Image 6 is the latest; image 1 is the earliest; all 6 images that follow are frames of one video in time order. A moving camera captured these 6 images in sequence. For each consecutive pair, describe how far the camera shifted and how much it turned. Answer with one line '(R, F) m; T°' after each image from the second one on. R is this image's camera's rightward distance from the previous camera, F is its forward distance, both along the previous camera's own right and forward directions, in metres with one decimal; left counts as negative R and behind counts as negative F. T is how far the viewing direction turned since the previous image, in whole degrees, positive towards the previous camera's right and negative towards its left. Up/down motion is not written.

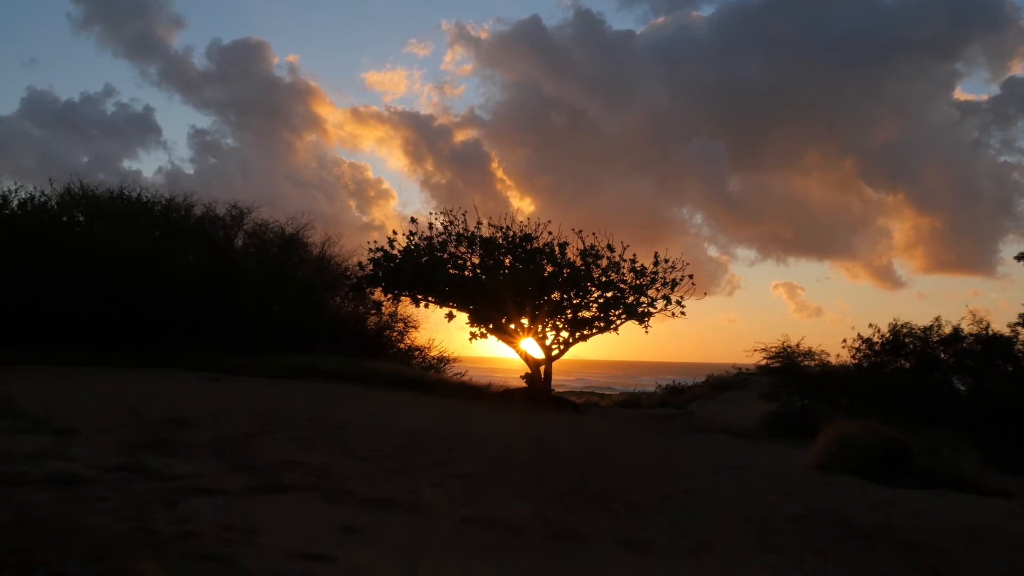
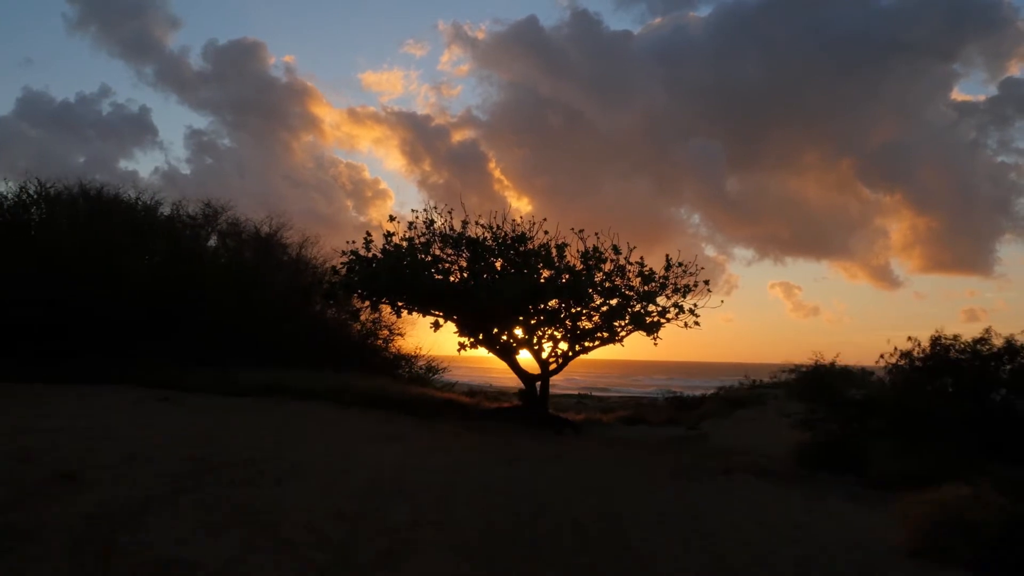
(-0.3, +1.2) m; 0°
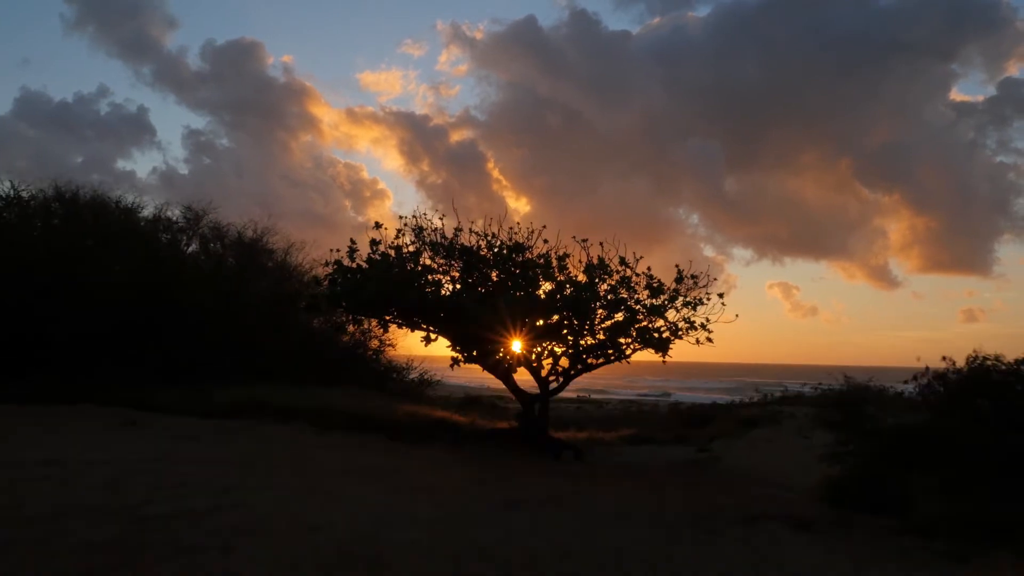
(0.0, +1.2) m; 0°
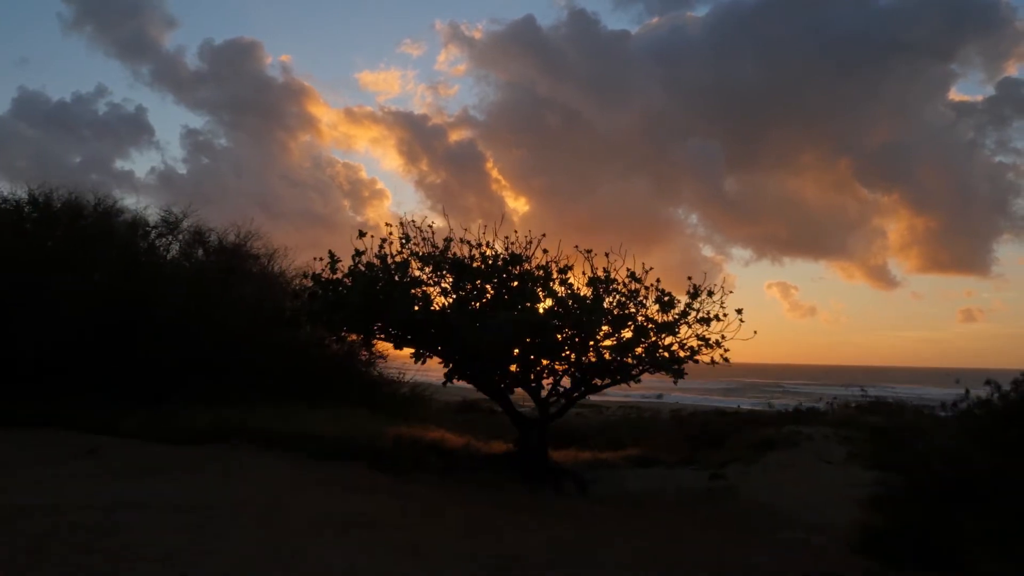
(0.0, +1.2) m; 0°
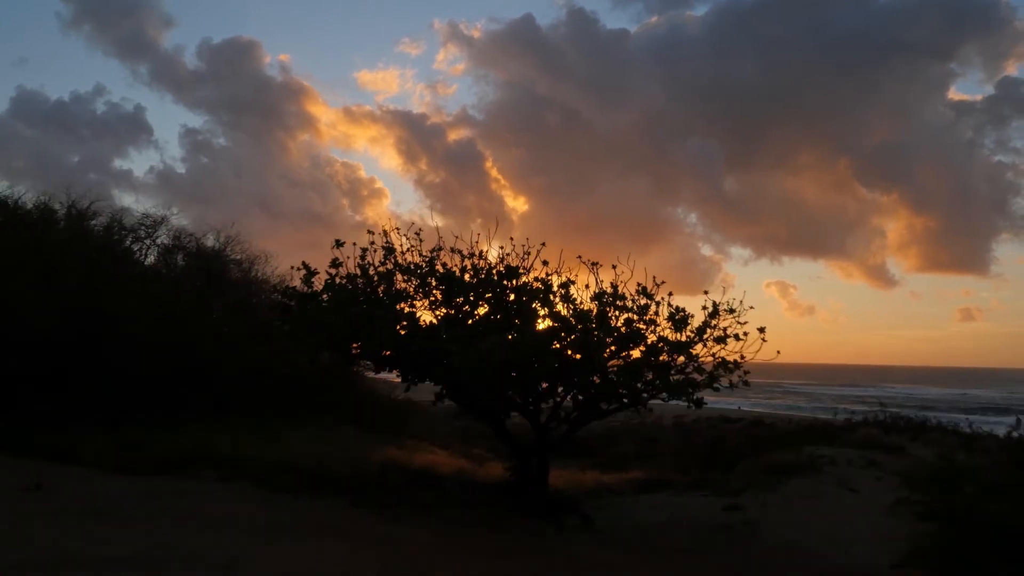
(+0.1, +1.2) m; 0°
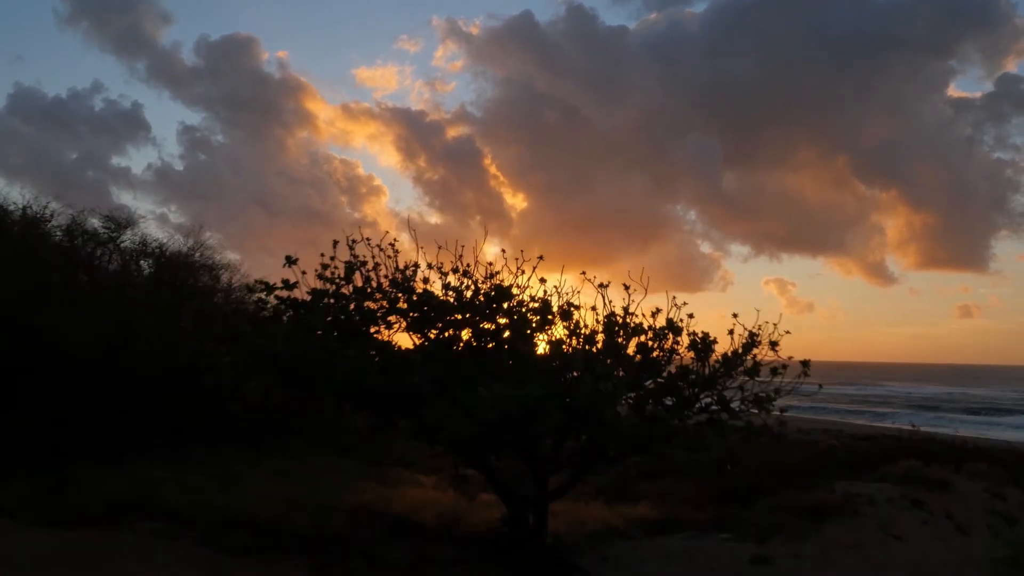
(+0.1, +1.7) m; 0°
